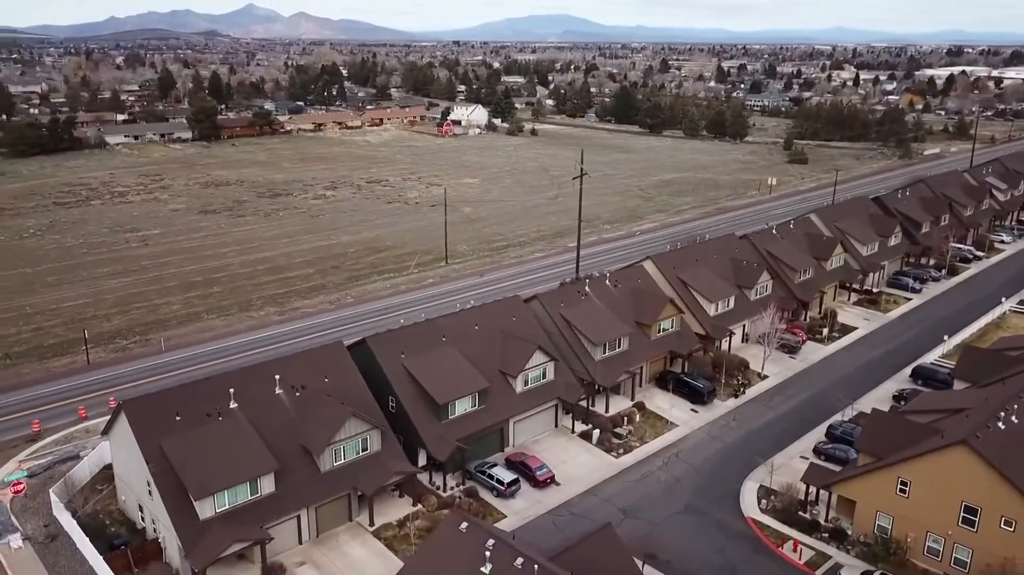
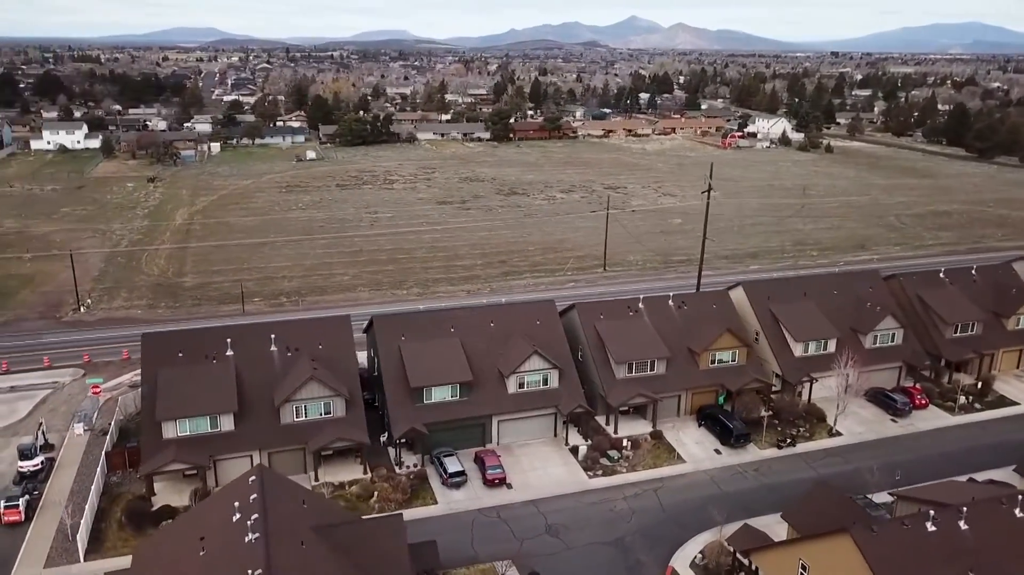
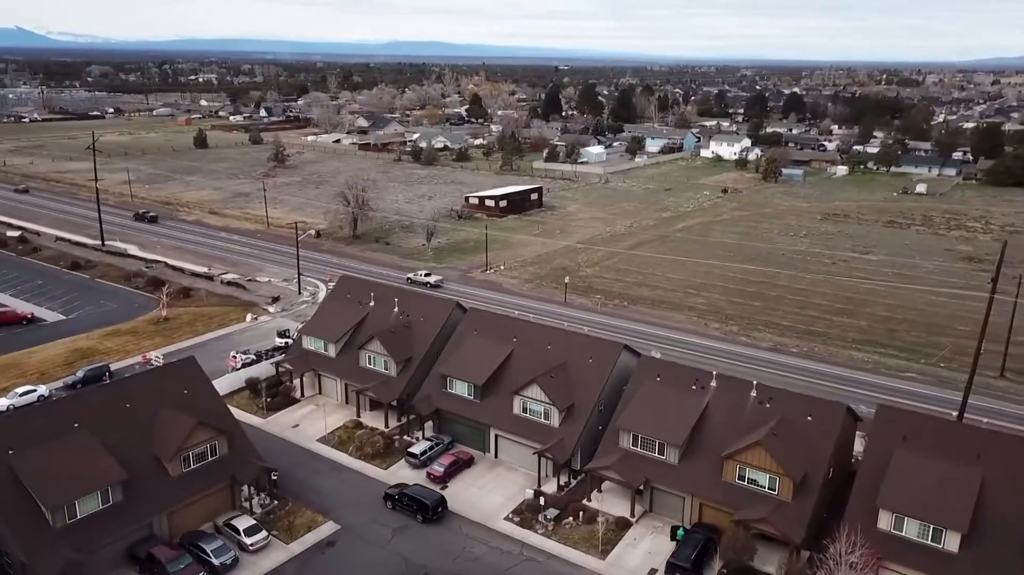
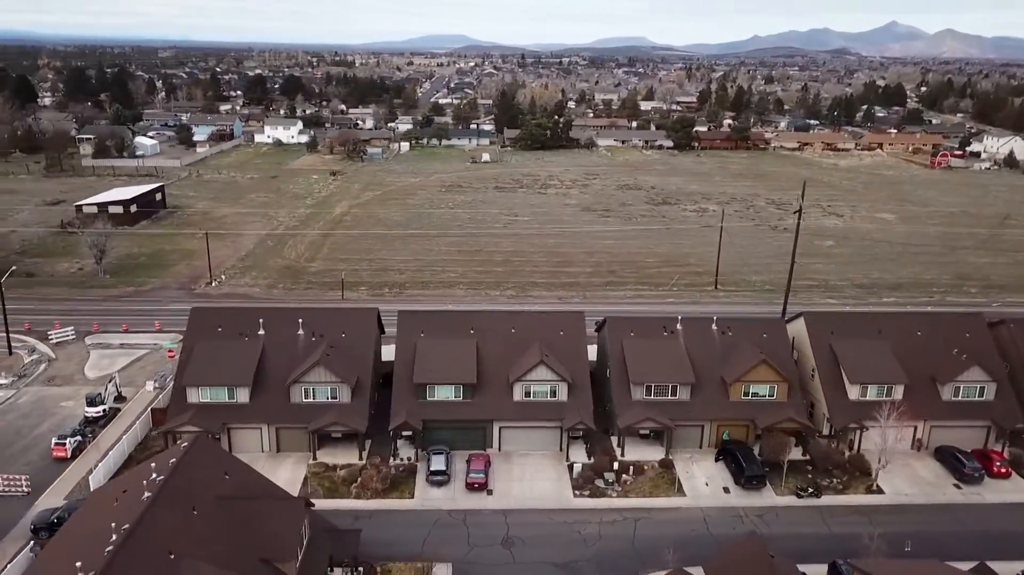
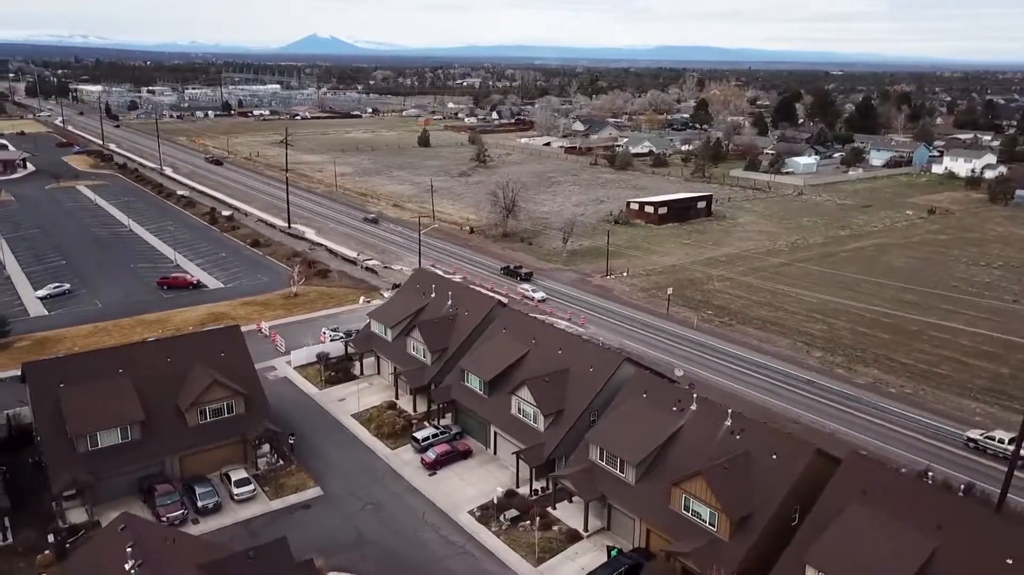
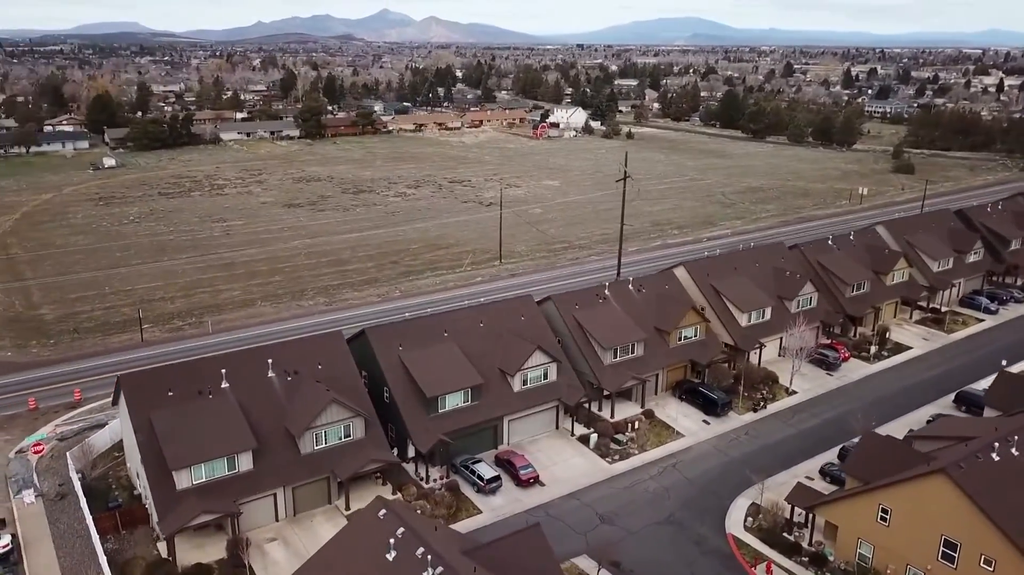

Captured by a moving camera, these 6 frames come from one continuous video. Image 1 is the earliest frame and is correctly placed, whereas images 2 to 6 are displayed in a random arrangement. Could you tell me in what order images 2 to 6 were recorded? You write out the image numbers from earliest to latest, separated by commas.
6, 2, 4, 3, 5
